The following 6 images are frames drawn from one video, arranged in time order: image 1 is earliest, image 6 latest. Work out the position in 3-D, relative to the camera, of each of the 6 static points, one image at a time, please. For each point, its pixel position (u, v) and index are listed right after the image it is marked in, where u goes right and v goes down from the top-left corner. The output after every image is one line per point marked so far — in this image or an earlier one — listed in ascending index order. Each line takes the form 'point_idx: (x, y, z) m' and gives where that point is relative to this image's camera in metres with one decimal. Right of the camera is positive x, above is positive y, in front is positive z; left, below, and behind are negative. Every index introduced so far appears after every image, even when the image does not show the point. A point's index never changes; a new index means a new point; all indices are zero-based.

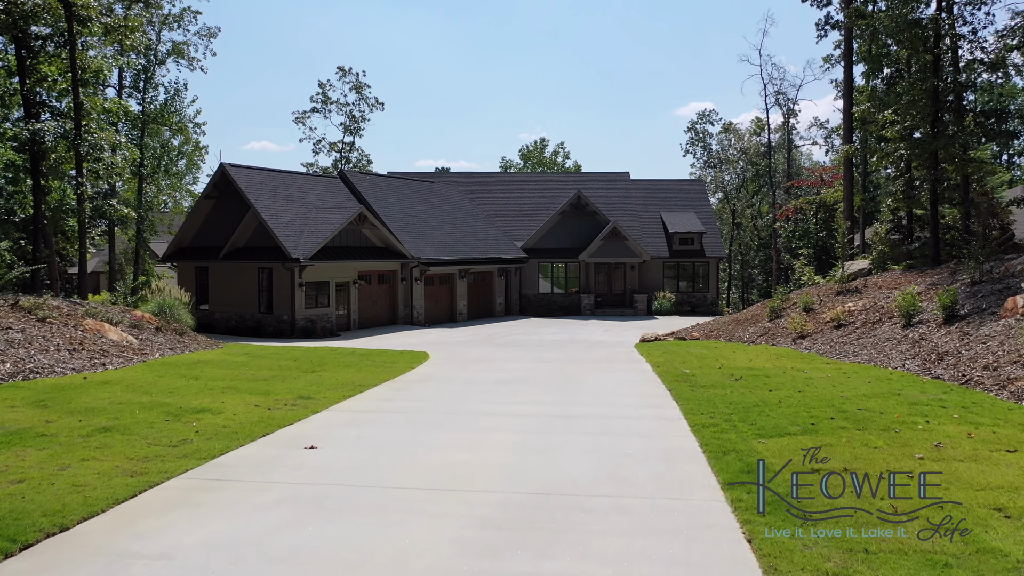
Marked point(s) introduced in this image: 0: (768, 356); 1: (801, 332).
0: (+5.0, -1.4, +14.2) m
1: (+7.6, -1.2, +18.7) m
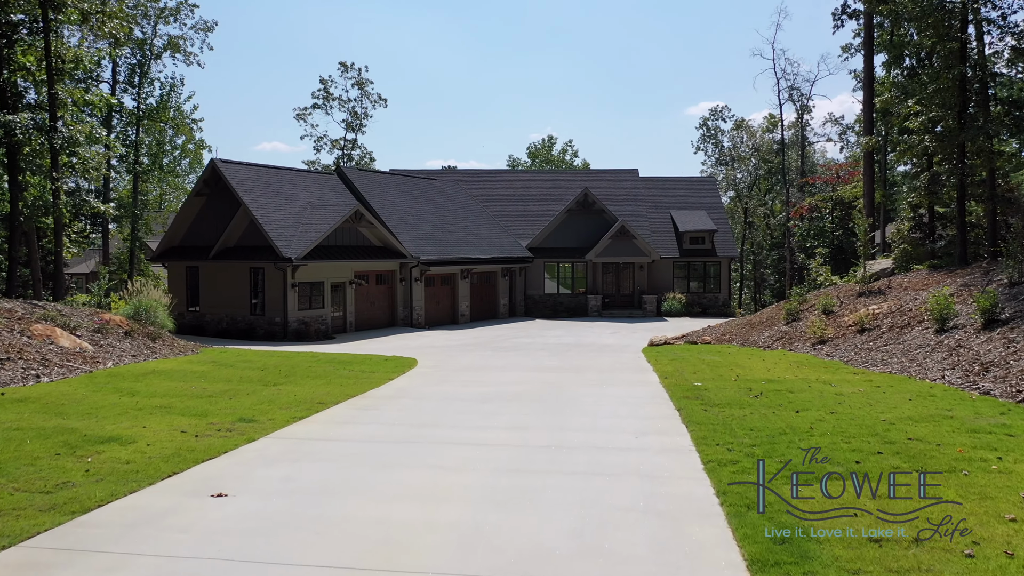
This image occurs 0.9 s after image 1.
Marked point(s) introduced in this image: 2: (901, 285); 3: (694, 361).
0: (+4.8, -1.4, +12.9) m
1: (+7.5, -1.2, +17.3) m
2: (+10.8, +0.1, +19.9) m
3: (+3.7, -1.5, +14.3) m
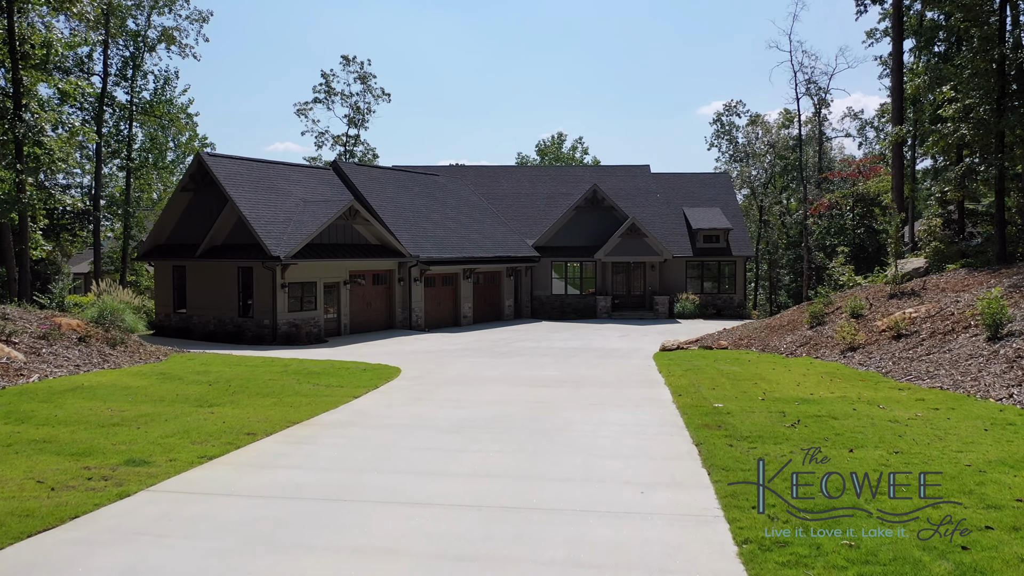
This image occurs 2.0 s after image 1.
0: (+4.7, -1.5, +11.3) m
1: (+7.5, -1.2, +15.7) m
2: (+10.8, +0.1, +18.2) m
3: (+3.6, -1.5, +12.7) m
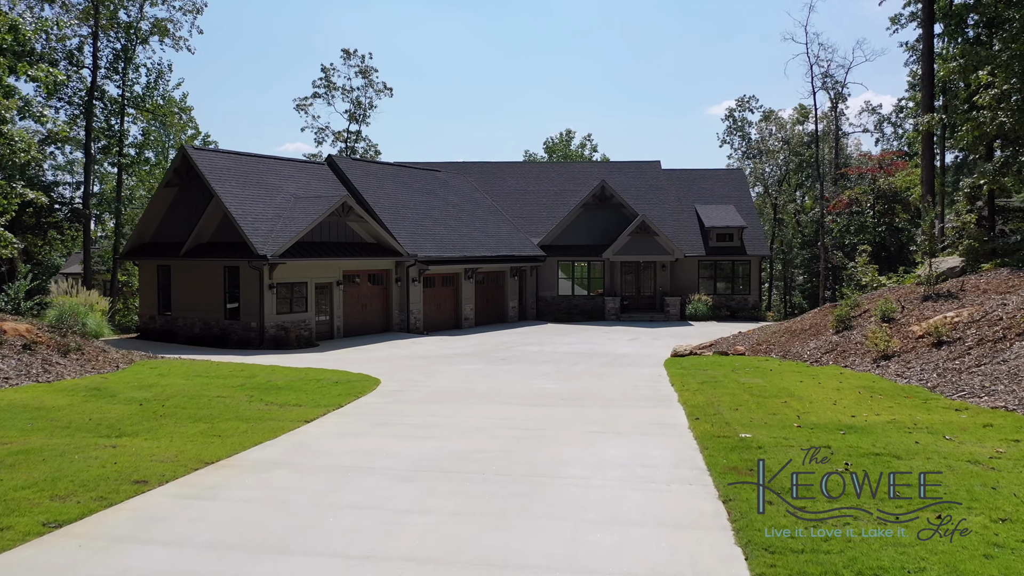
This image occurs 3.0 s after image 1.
0: (+4.6, -1.5, +9.8) m
1: (+7.4, -1.3, +14.1) m
2: (+10.8, 0.0, +16.6) m
3: (+3.5, -1.5, +11.2) m
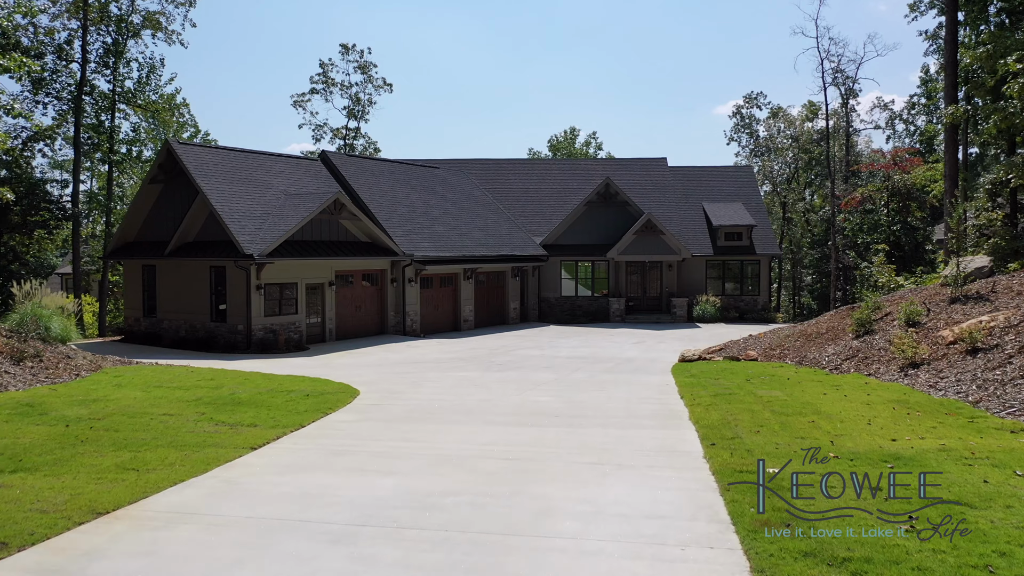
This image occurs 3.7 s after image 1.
0: (+4.4, -1.5, +8.6) m
1: (+7.3, -1.3, +13.0) m
2: (+10.7, 0.0, +15.4) m
3: (+3.3, -1.5, +10.1) m
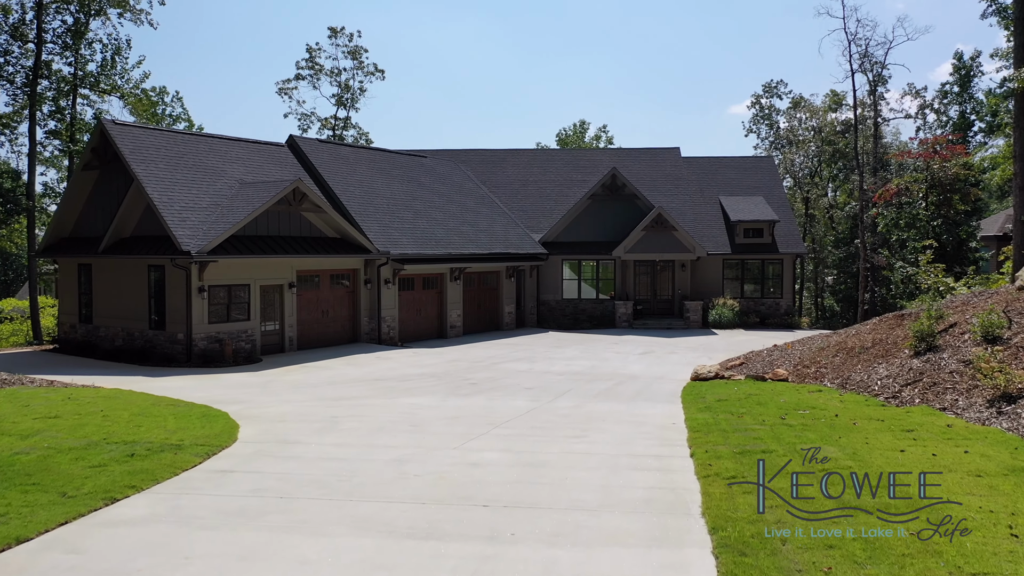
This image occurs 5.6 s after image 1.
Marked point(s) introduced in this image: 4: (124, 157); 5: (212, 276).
0: (+3.7, -1.6, +5.3) m
1: (+6.7, -1.4, +9.6) m
2: (+10.1, -0.1, +11.9) m
3: (+2.7, -1.6, +6.8) m
4: (-10.4, +3.5, +19.1) m
5: (-8.0, +0.3, +19.1) m
